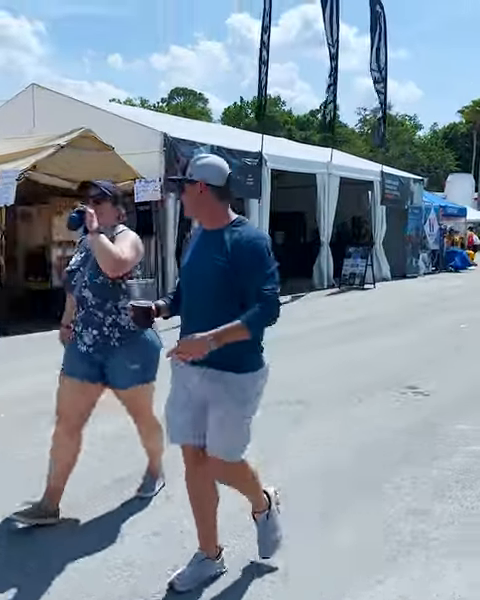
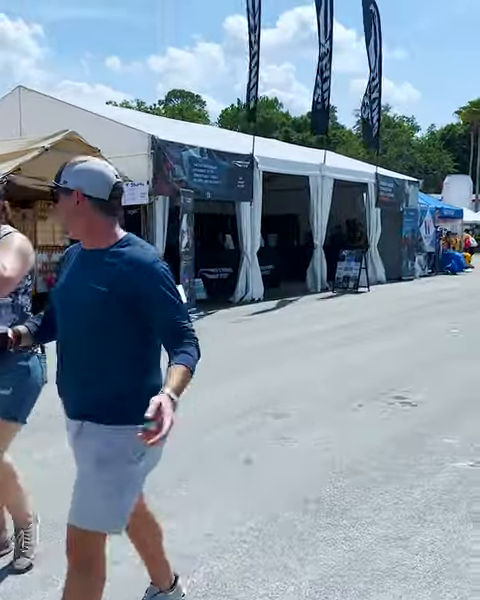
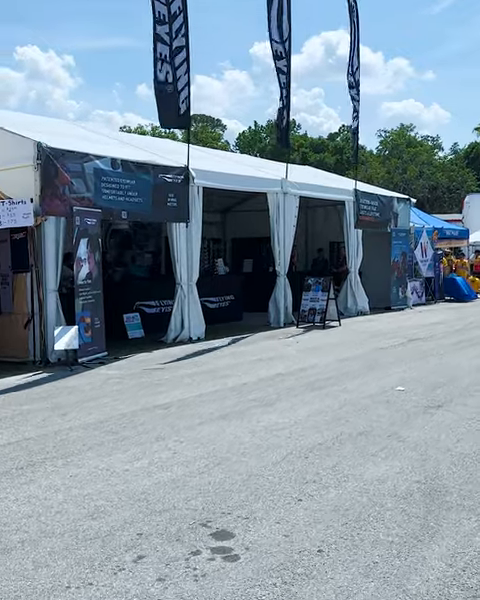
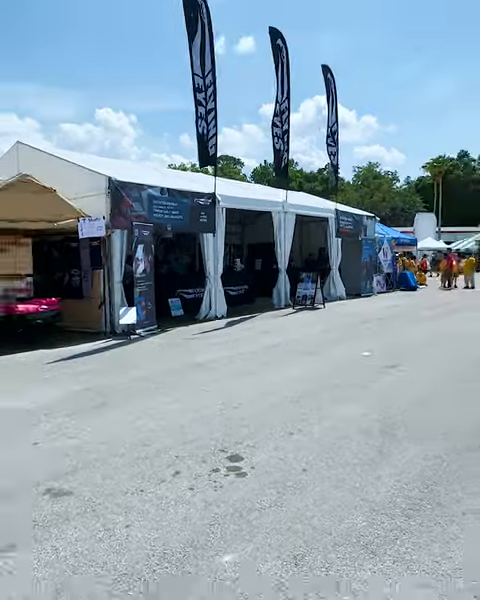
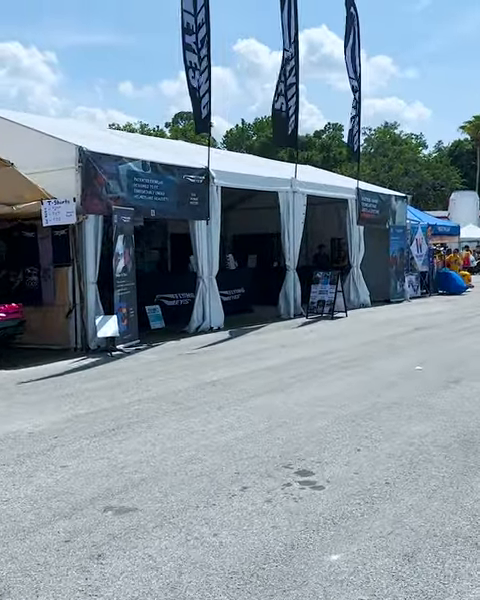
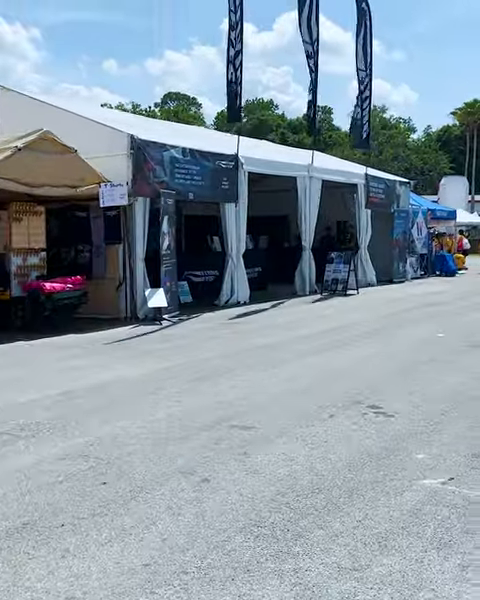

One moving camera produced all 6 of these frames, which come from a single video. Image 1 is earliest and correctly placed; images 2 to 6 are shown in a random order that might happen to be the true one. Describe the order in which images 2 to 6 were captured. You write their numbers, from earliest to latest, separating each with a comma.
2, 6, 5, 3, 4
